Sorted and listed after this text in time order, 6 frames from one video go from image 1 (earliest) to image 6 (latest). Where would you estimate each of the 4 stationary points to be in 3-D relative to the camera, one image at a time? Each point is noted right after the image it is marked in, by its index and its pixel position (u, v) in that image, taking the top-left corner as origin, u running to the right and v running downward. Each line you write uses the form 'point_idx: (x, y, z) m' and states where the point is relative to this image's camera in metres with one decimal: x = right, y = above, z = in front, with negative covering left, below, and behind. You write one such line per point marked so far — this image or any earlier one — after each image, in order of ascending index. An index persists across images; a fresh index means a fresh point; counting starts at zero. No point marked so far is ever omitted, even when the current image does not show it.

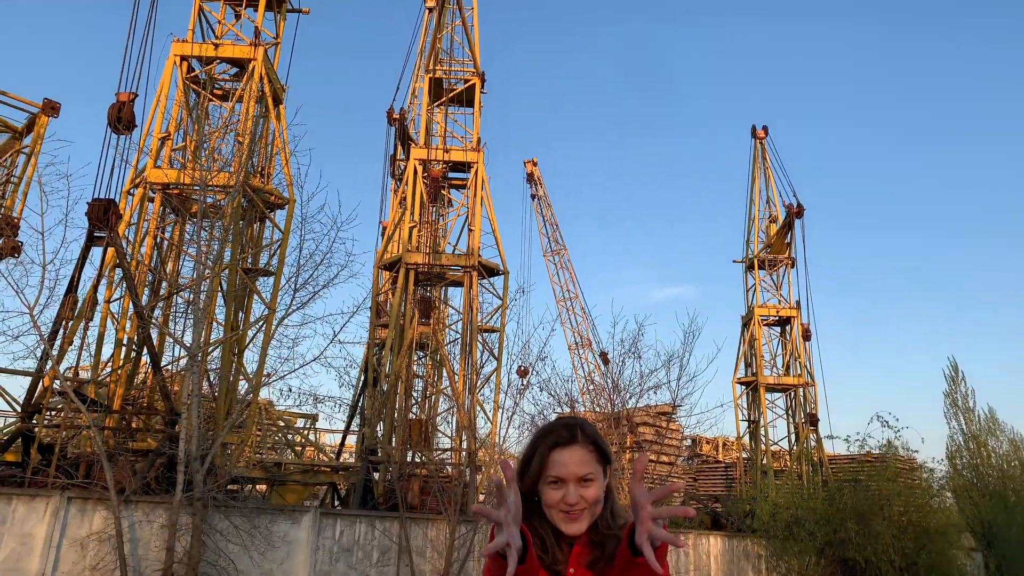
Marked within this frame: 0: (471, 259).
0: (-1.0, +0.7, +19.3) m
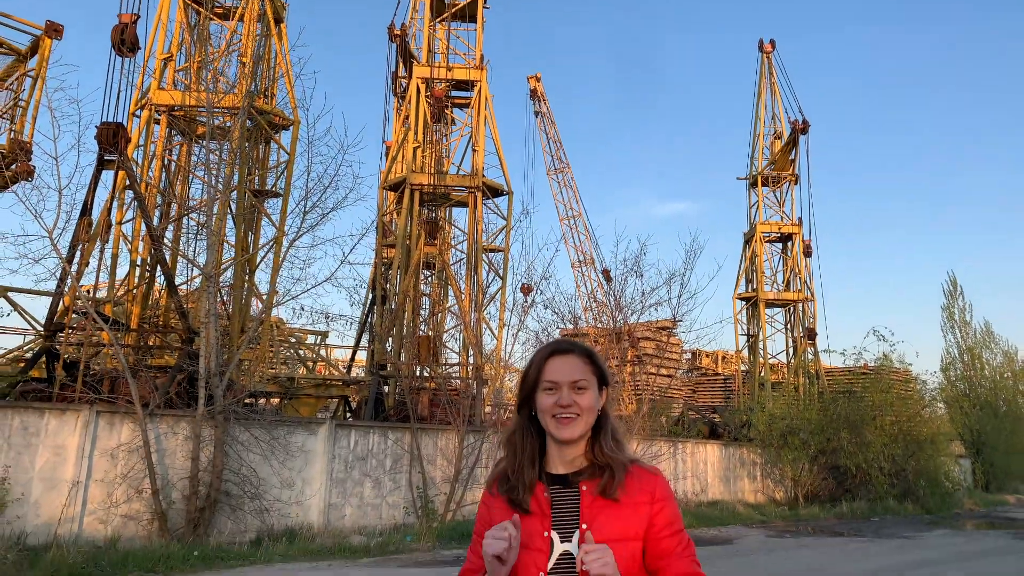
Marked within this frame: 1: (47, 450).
0: (-0.9, +2.6, +19.5) m
1: (-5.8, -2.0, +10.2) m
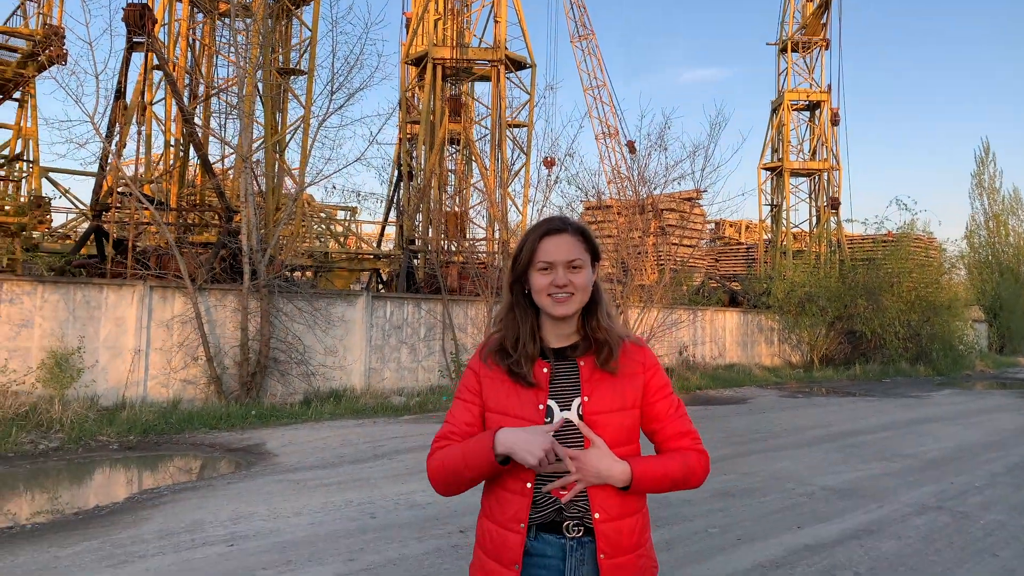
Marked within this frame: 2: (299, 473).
0: (-0.4, +5.6, +19.3) m
1: (-5.5, -0.4, +11.0) m
2: (-1.9, -1.6, +7.1) m
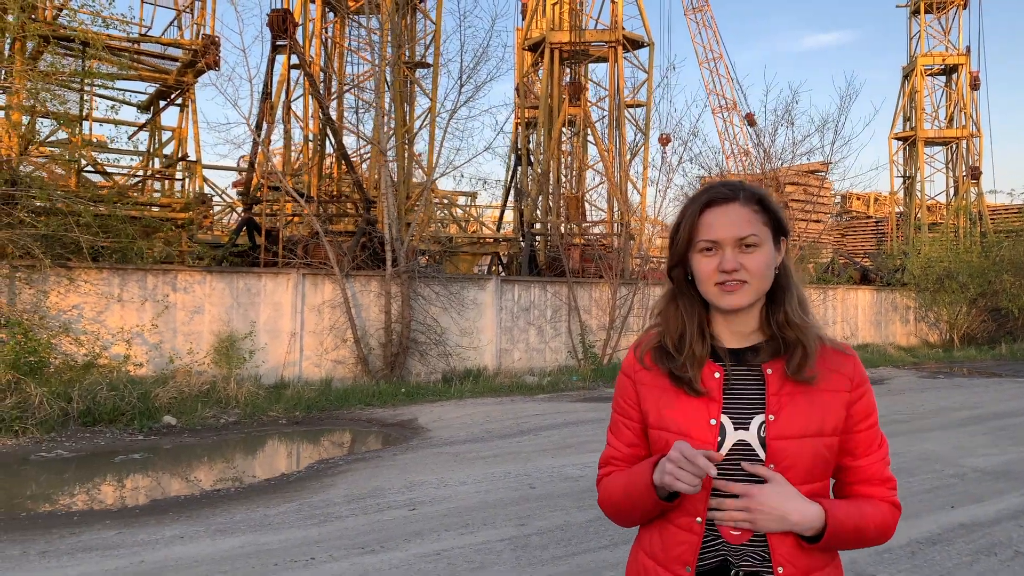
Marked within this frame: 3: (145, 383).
0: (+2.5, +6.1, +19.4) m
1: (-3.6, -0.3, +12.0) m
2: (-0.5, -1.5, +7.6) m
3: (-4.2, -1.1, +9.3) m
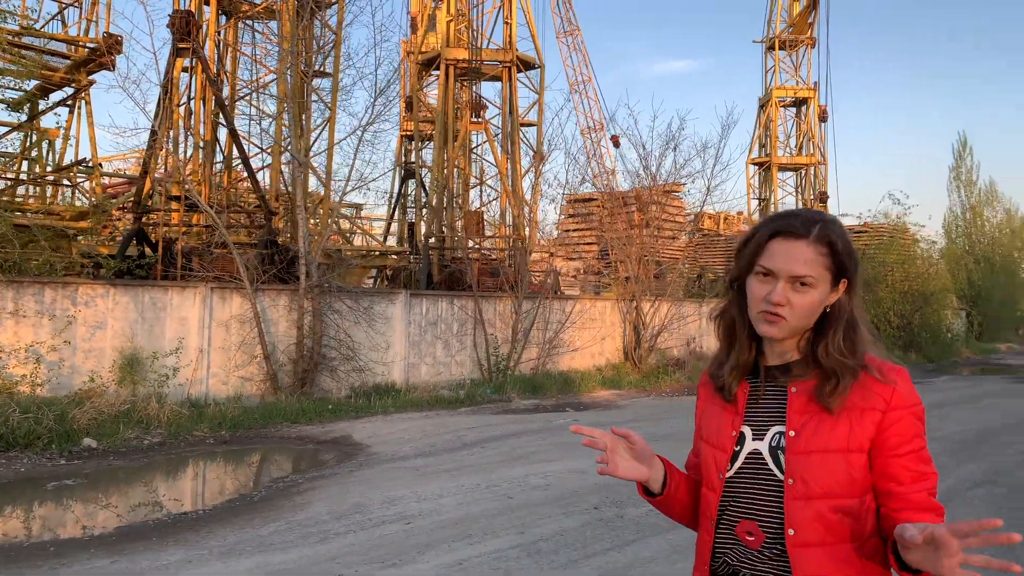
0: (0.0, +5.7, +19.9) m
1: (-4.8, -0.5, +11.5) m
2: (-1.0, -1.6, +7.7) m
3: (-4.9, -1.2, +8.7) m
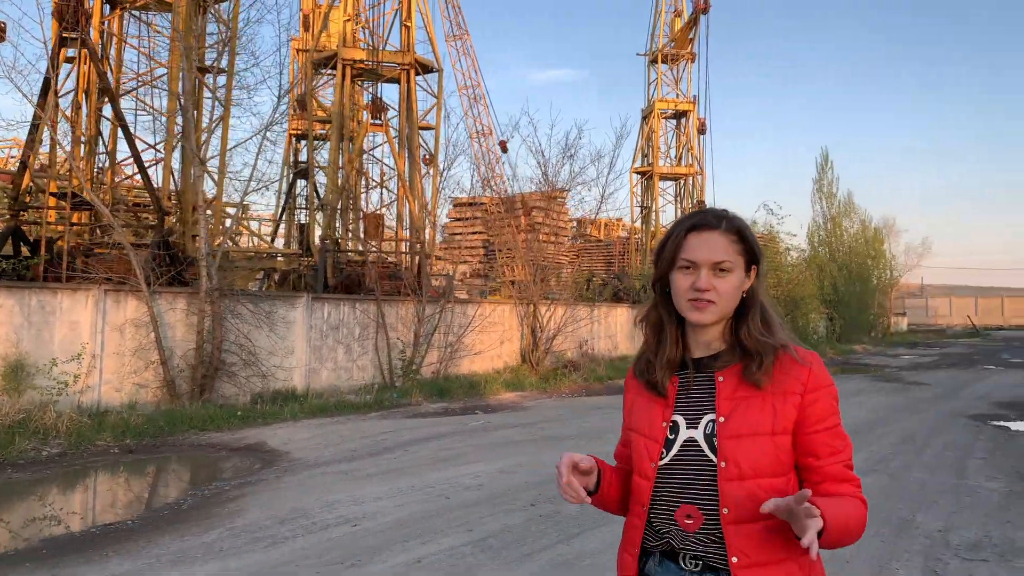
0: (-2.5, +5.7, +19.9) m
1: (-6.0, -0.5, +10.9) m
2: (-1.7, -1.7, +7.7) m
3: (-5.7, -1.3, +8.1) m
